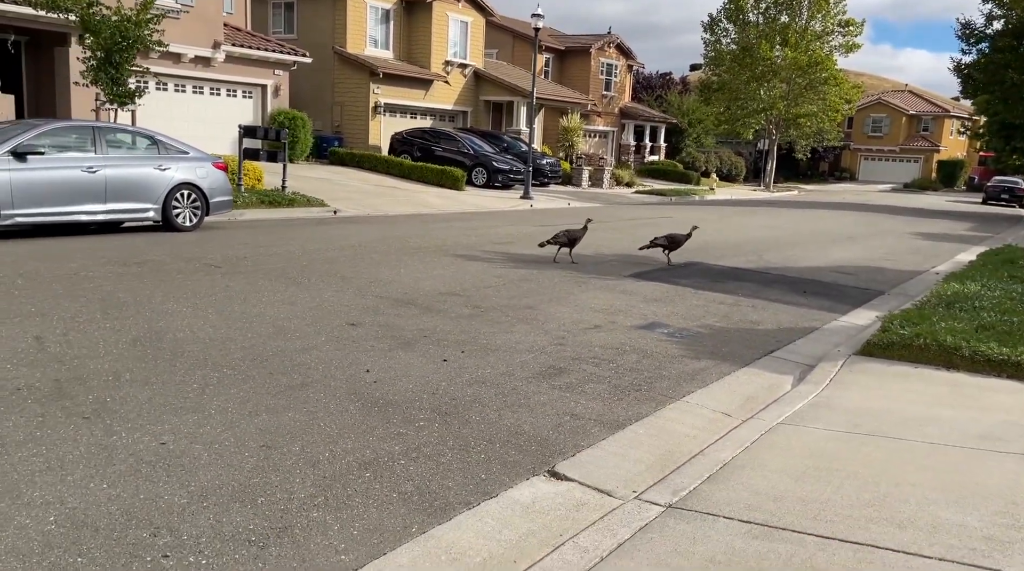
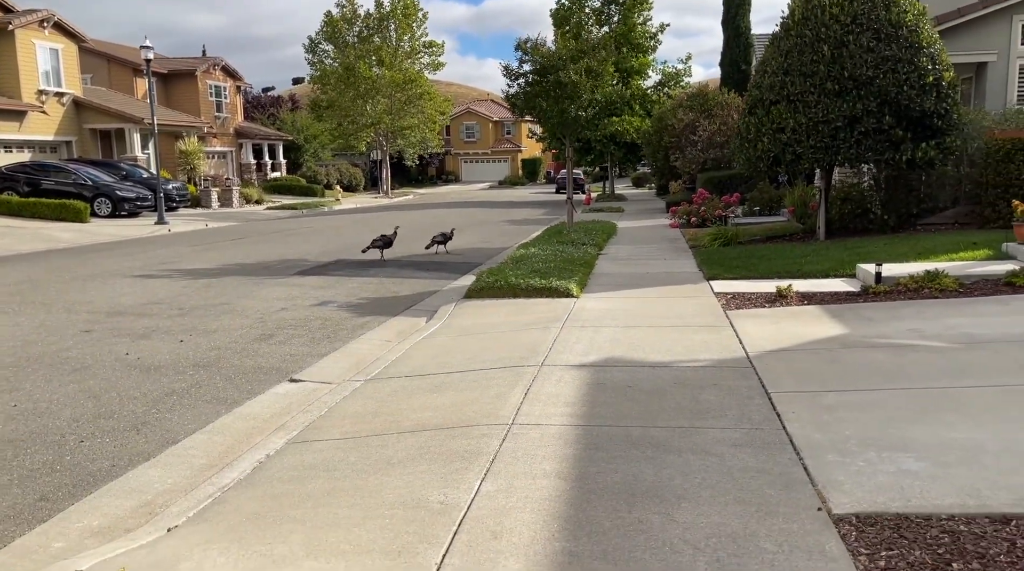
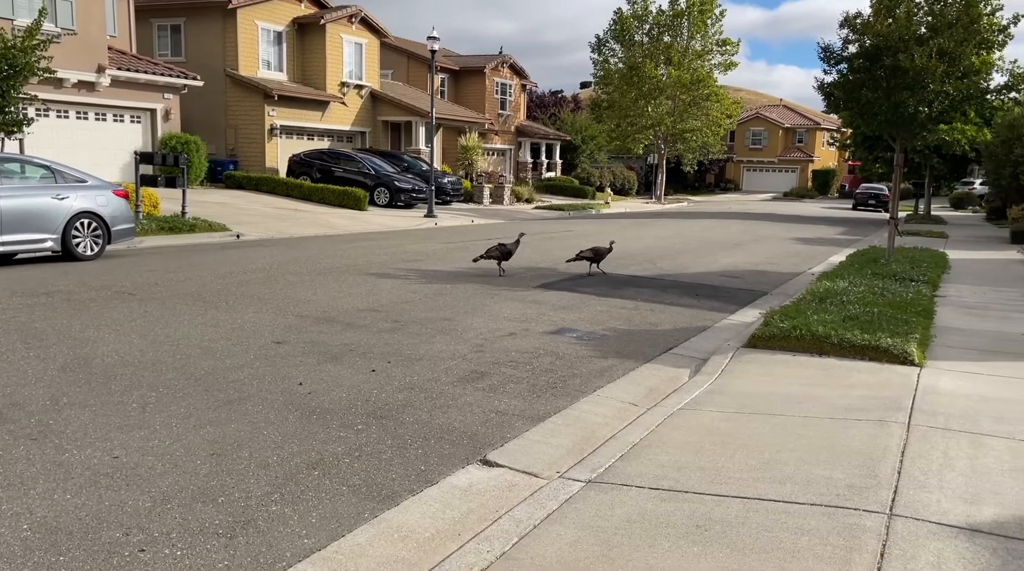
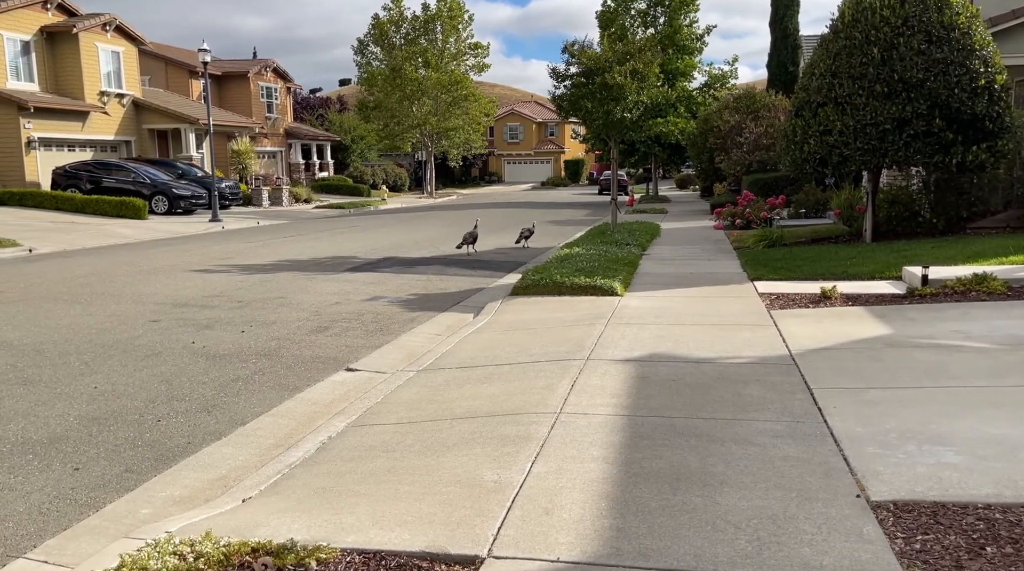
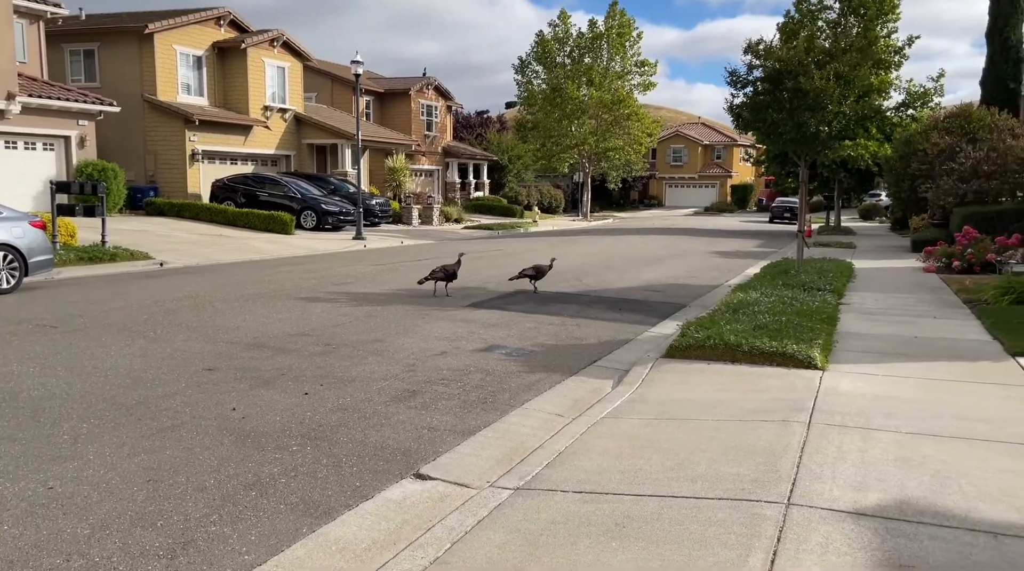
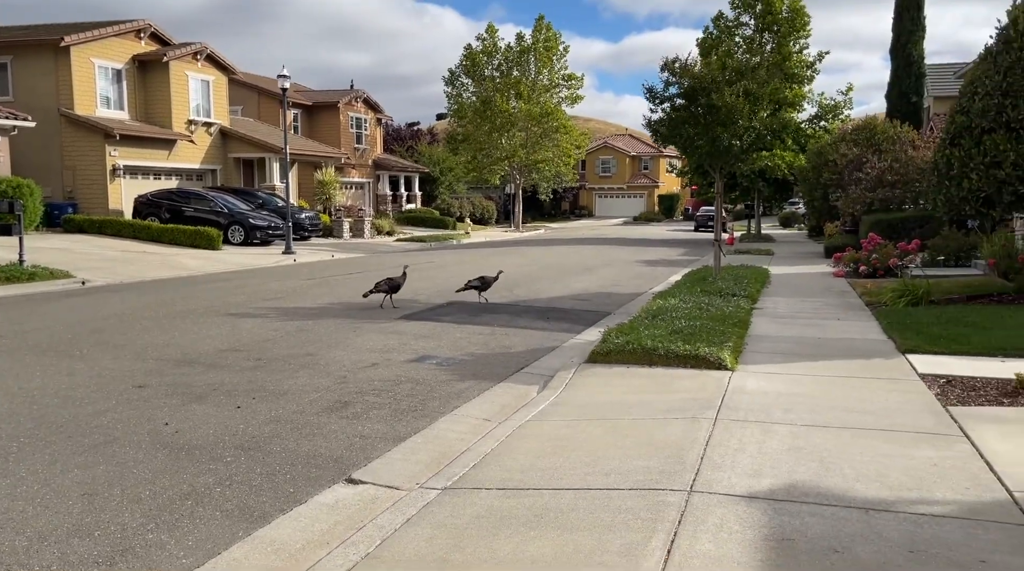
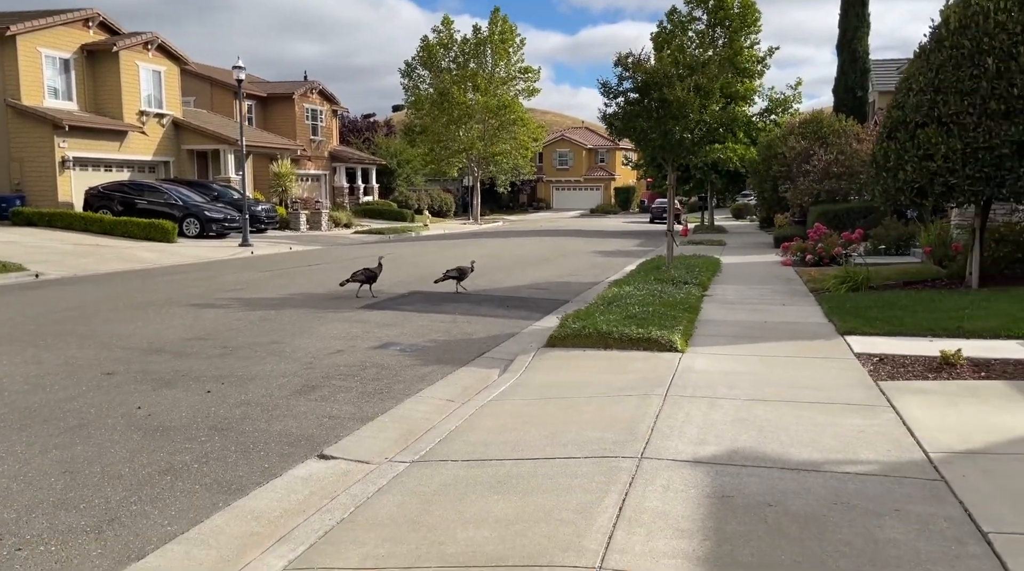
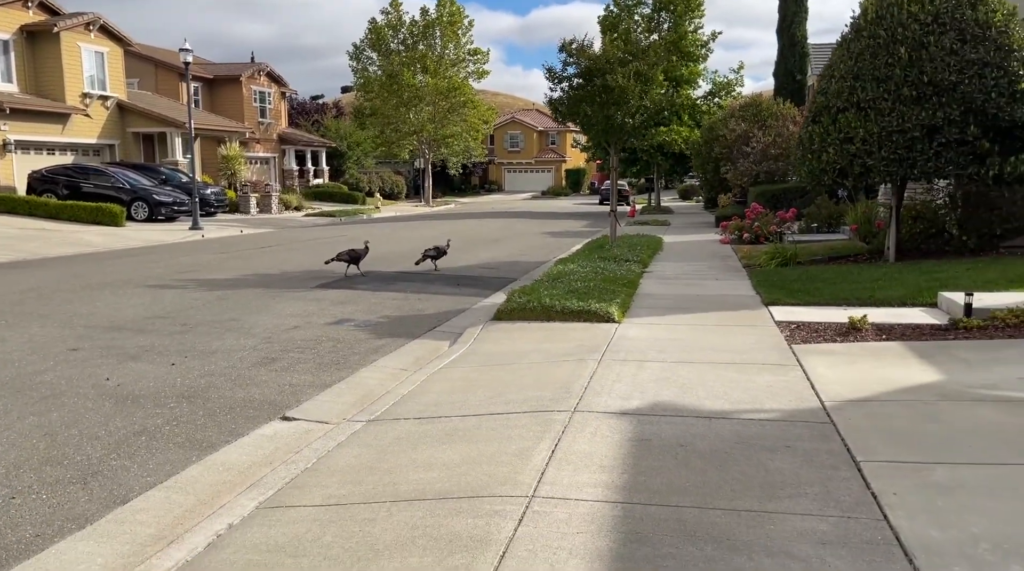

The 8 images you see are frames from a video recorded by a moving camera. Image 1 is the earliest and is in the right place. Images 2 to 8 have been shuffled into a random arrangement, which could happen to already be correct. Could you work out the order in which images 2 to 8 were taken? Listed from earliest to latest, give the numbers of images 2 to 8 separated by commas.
3, 5, 6, 7, 8, 2, 4
